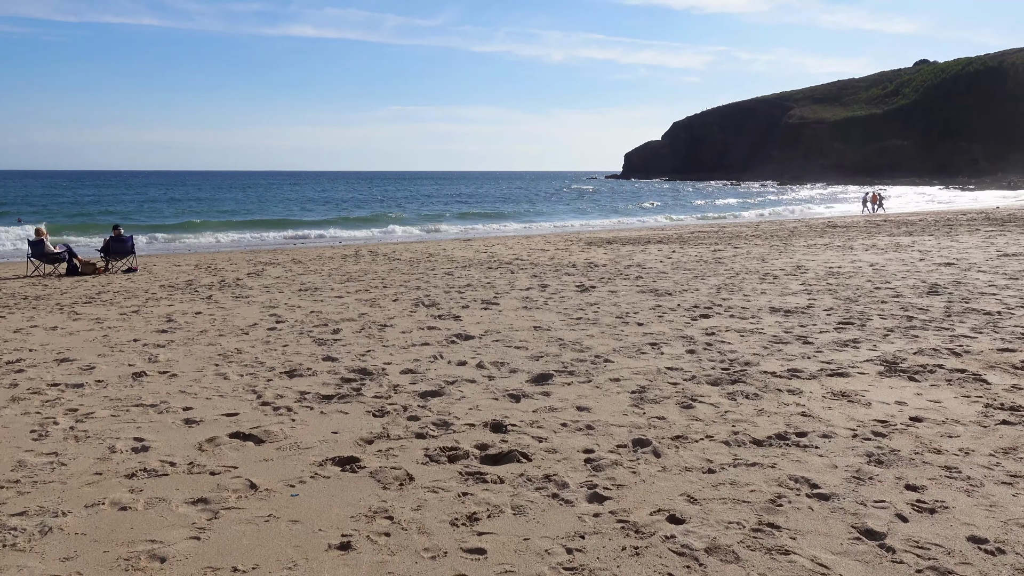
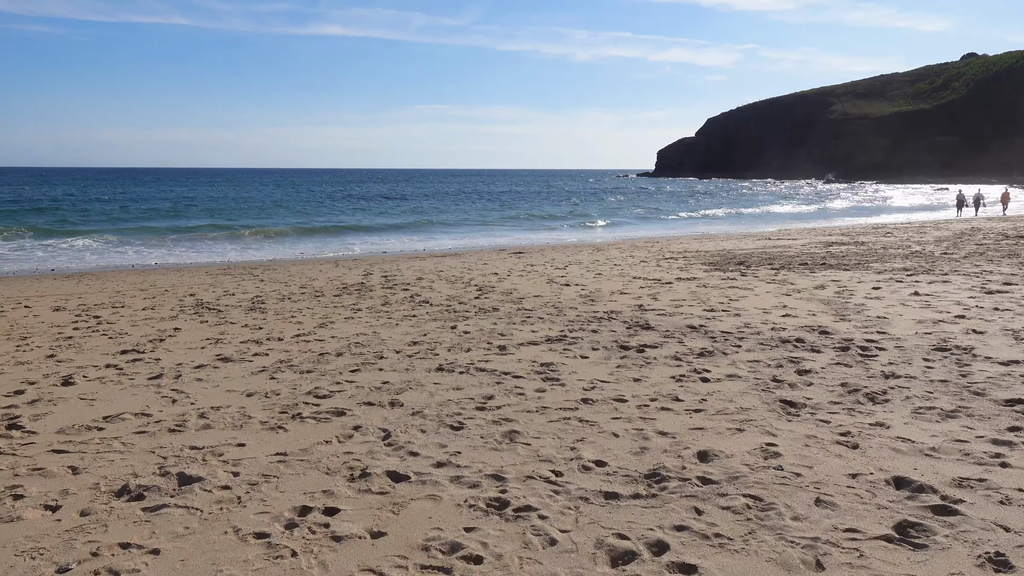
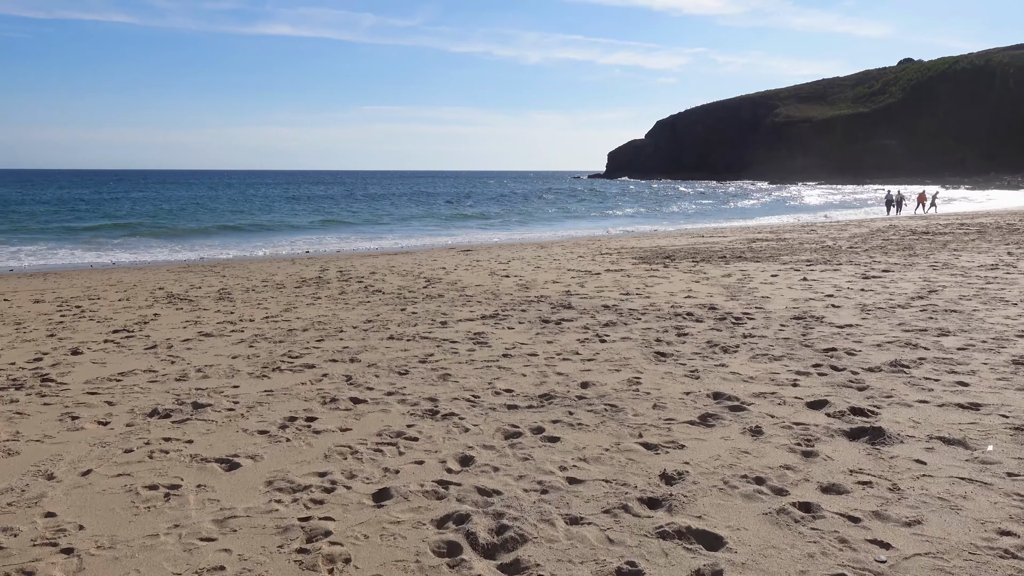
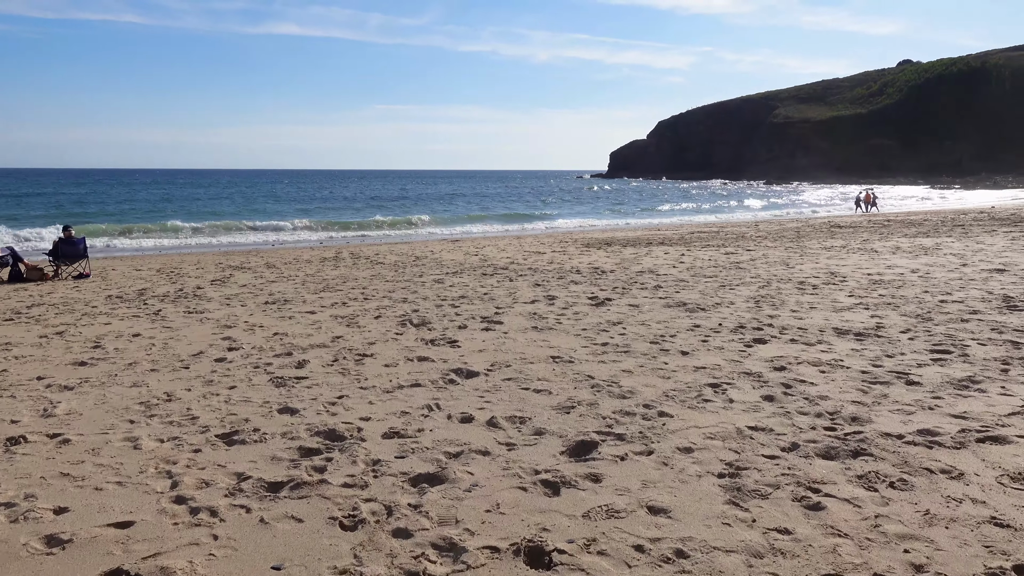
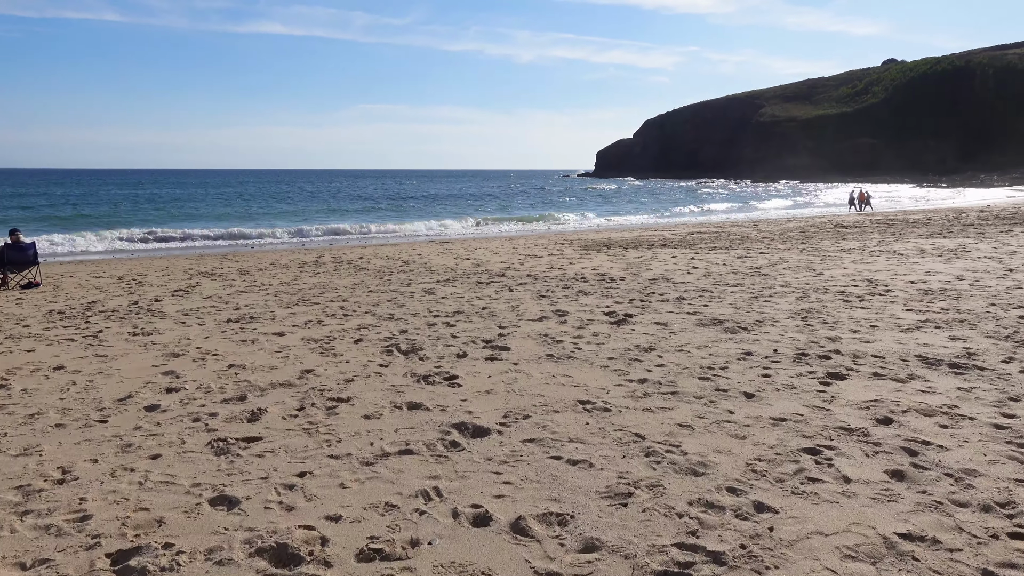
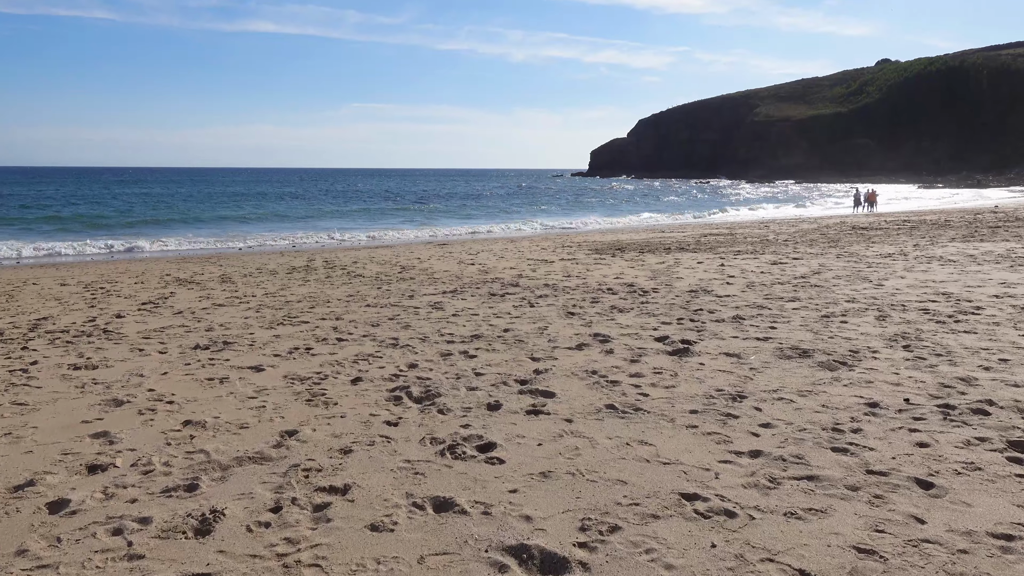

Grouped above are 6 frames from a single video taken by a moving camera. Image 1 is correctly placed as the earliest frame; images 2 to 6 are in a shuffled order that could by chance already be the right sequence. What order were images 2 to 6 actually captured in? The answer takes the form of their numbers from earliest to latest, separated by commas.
4, 5, 6, 3, 2
